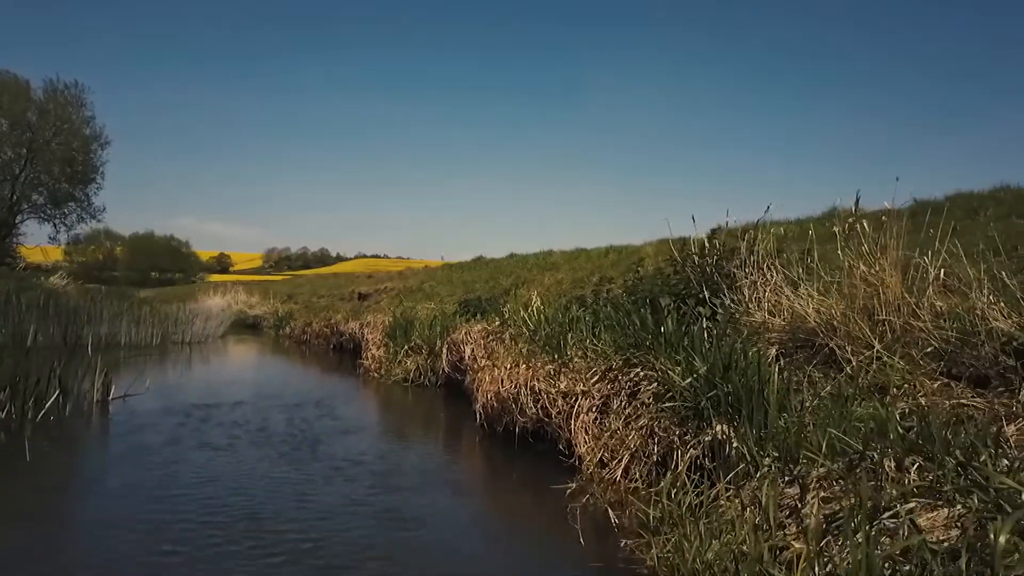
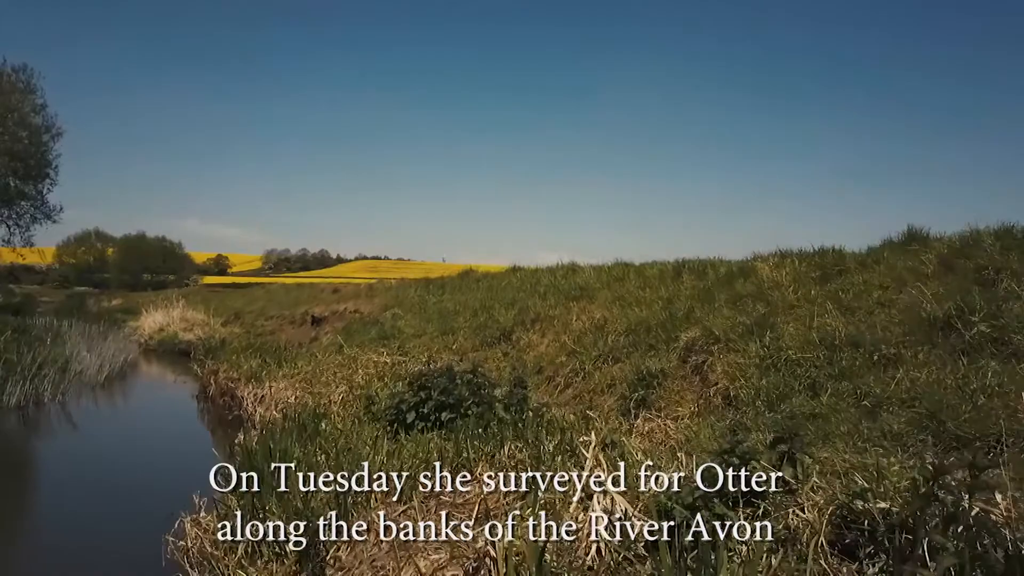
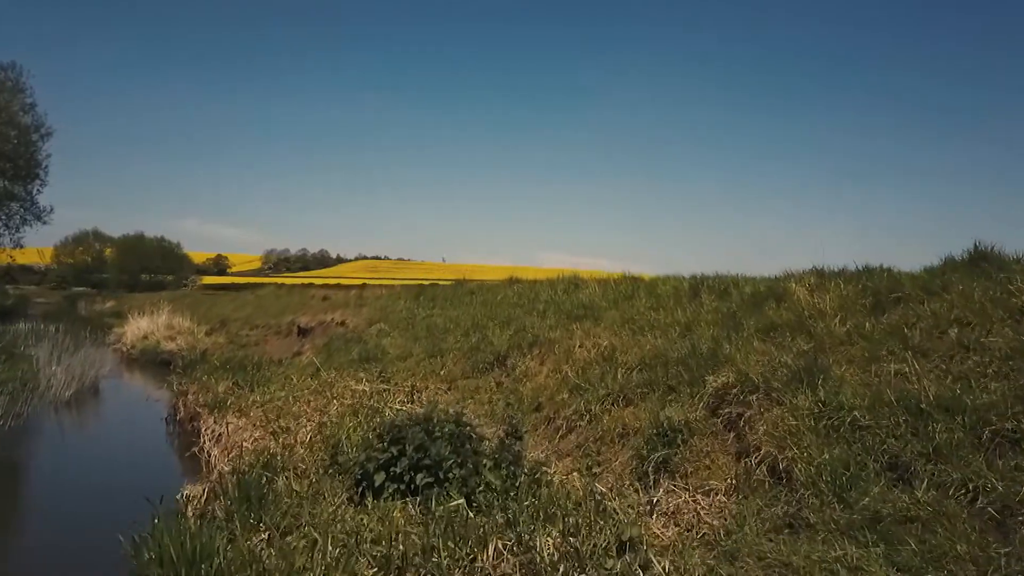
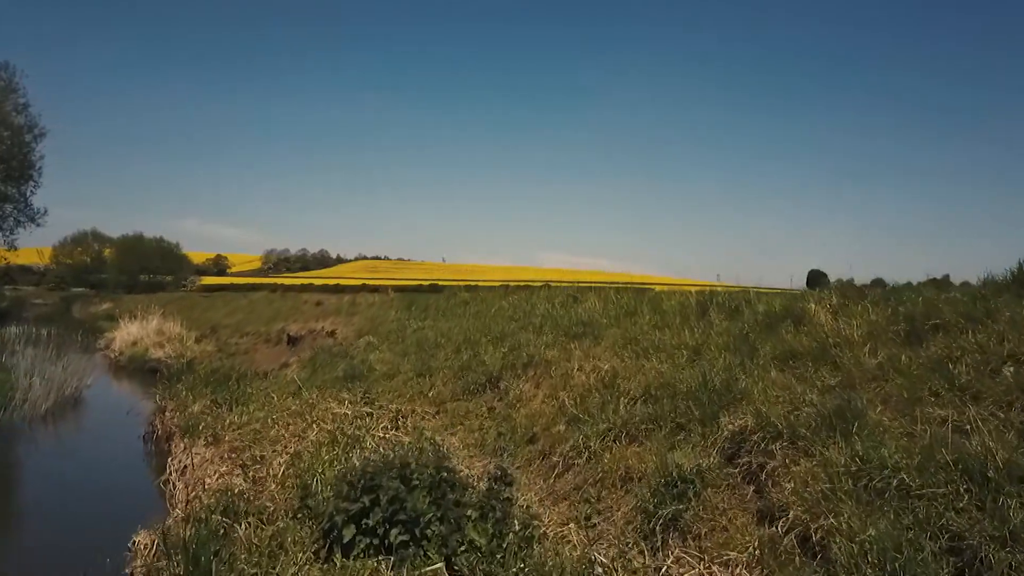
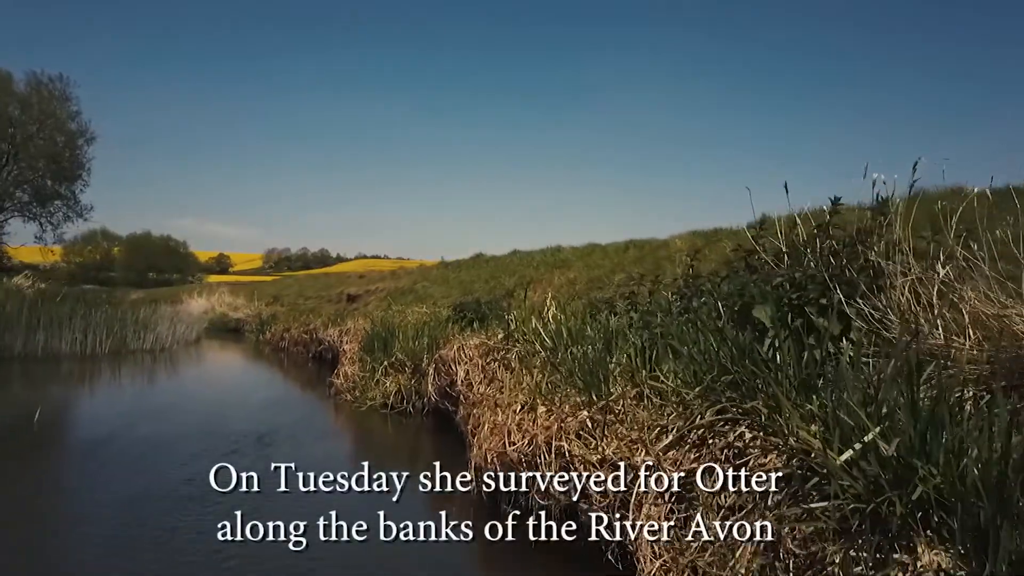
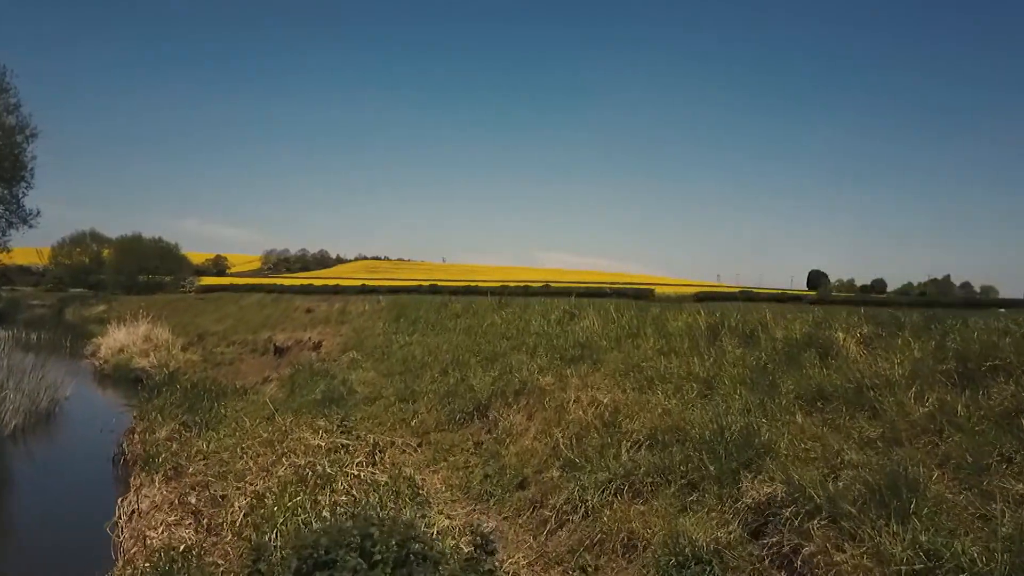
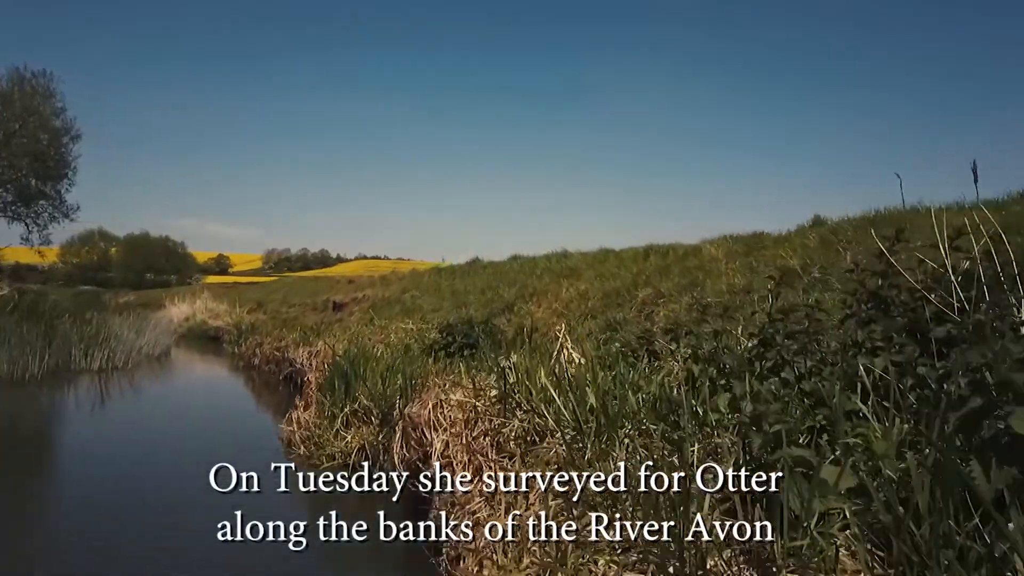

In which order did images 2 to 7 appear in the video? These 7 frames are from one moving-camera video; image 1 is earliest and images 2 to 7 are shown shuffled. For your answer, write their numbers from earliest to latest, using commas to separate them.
5, 7, 2, 3, 4, 6
